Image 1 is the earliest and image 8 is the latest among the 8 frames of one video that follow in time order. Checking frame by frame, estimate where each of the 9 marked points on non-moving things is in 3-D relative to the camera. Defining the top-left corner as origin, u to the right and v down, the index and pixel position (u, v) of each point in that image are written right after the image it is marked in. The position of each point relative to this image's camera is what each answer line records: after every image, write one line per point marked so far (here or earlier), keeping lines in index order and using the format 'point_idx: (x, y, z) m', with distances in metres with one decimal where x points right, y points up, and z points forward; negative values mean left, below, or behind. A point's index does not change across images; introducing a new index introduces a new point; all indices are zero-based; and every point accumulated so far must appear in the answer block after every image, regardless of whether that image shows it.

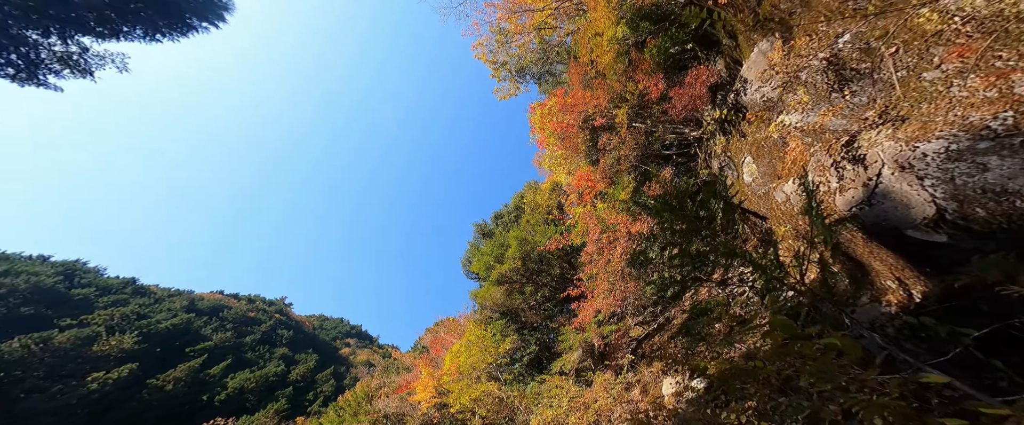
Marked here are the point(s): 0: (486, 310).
0: (-1.7, -5.8, +17.8) m
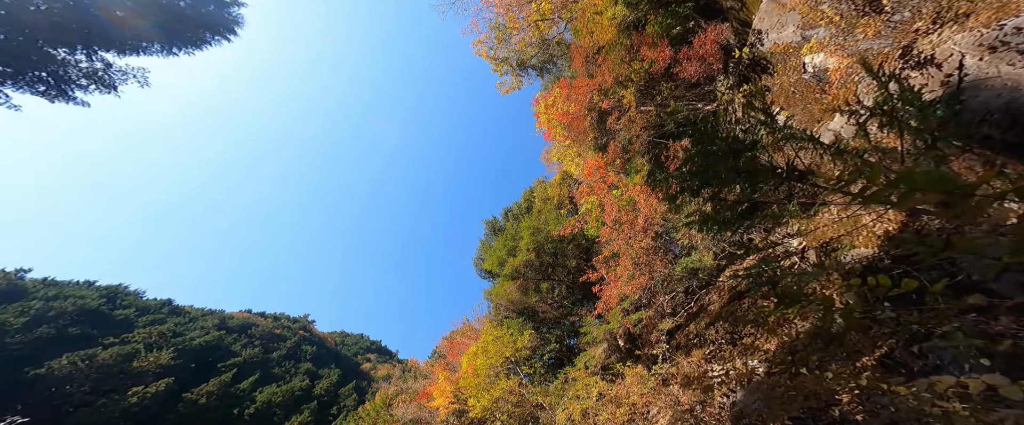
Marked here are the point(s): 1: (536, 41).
0: (-0.7, -5.6, +17.3) m
1: (+1.3, +10.2, +18.0) m
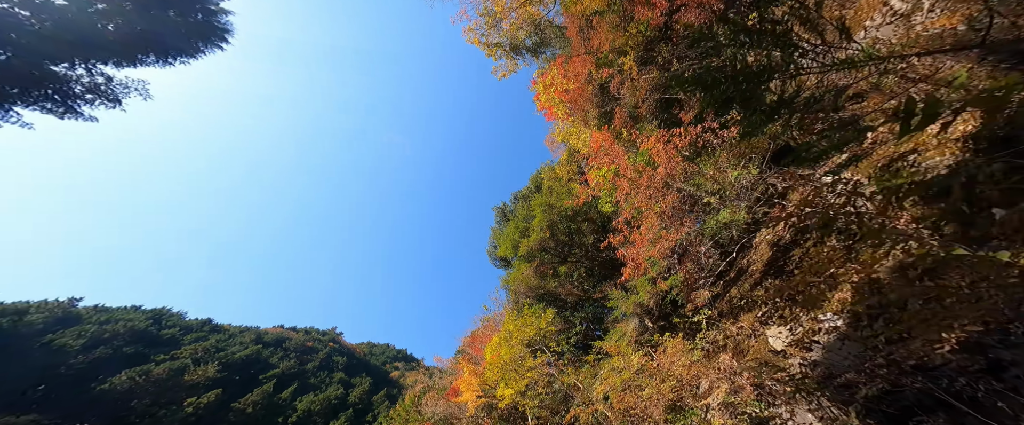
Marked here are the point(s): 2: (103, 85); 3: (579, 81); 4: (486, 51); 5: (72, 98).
0: (+0.5, -4.7, +16.7) m
1: (+1.1, +11.2, +17.1) m
2: (-17.1, +5.3, +12.4) m
3: (+3.1, +6.1, +13.6) m
4: (-1.6, +10.1, +18.6) m
5: (-17.5, +4.6, +11.8) m
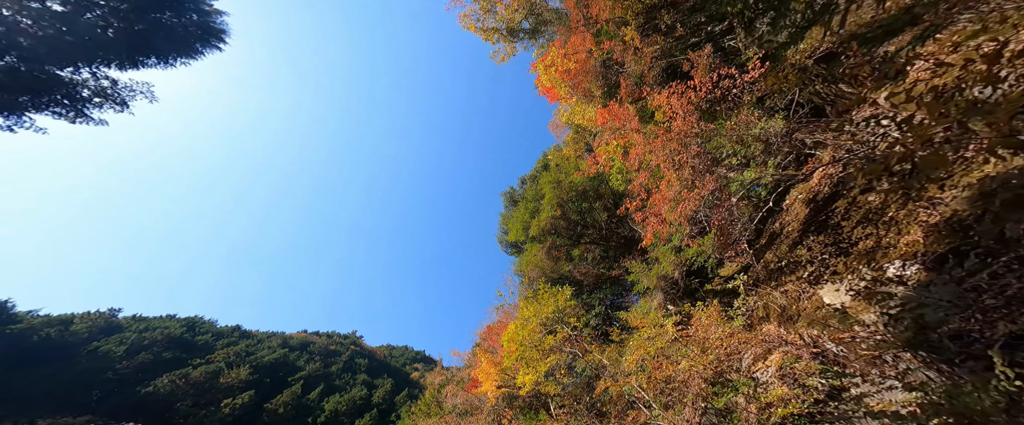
0: (+1.3, -3.9, +16.3) m
1: (+1.1, +12.1, +16.4) m
2: (-16.9, +5.2, +12.4) m
3: (+3.2, +7.0, +12.9) m
4: (-1.5, +10.9, +18.0) m
5: (-17.3, +4.5, +11.9) m
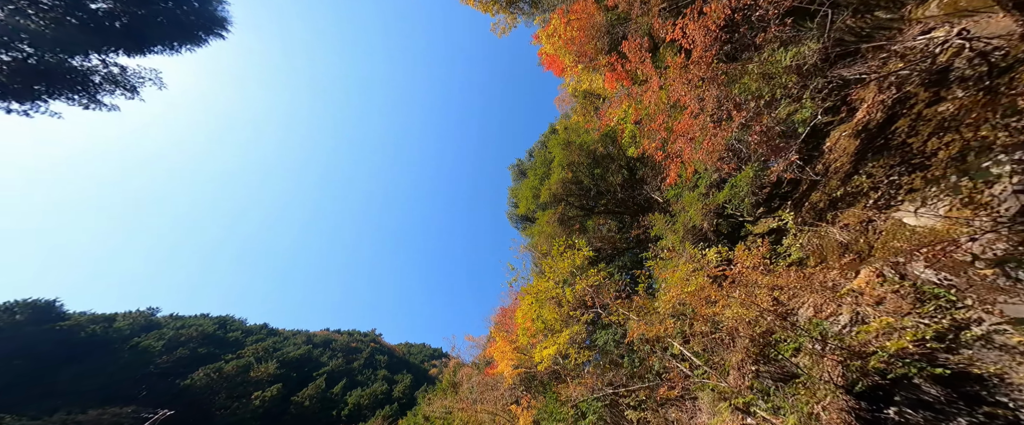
0: (+1.9, -2.7, +15.9) m
1: (+1.3, +13.2, +15.7) m
2: (-16.7, +5.8, +12.6) m
3: (+3.4, +8.2, +12.1) m
4: (-1.2, +12.0, +17.4) m
5: (-17.1, +5.0, +12.1) m
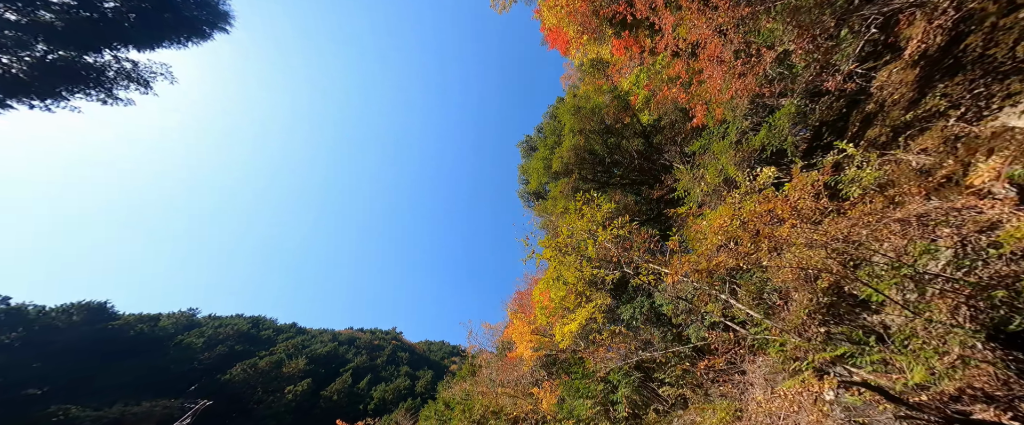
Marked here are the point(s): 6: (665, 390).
0: (+2.7, -1.7, +15.3) m
1: (+1.6, +14.2, +14.8) m
2: (-16.3, +6.1, +12.7) m
3: (+3.7, +9.1, +11.3) m
4: (-0.9, +12.9, +16.7) m
5: (-16.7, +5.3, +12.2) m
6: (+4.5, -5.3, +8.8) m
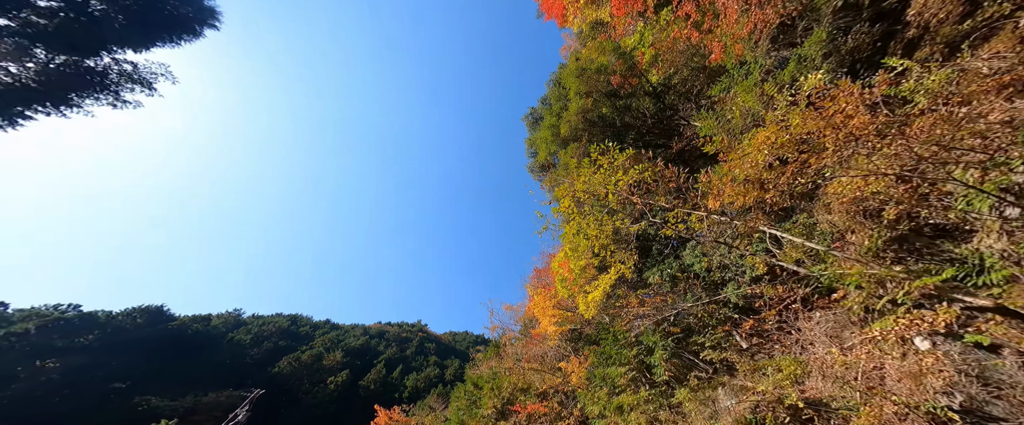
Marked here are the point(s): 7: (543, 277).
0: (+3.5, -0.2, +14.7) m
1: (+1.1, +15.5, +13.6) m
2: (-16.2, +5.9, +12.6) m
3: (+3.4, +10.4, +10.2) m
4: (-1.2, +14.1, +15.6) m
5: (-16.5, +5.1, +12.2) m
6: (+5.2, -4.0, +8.3) m
7: (+2.2, -4.9, +20.3) m
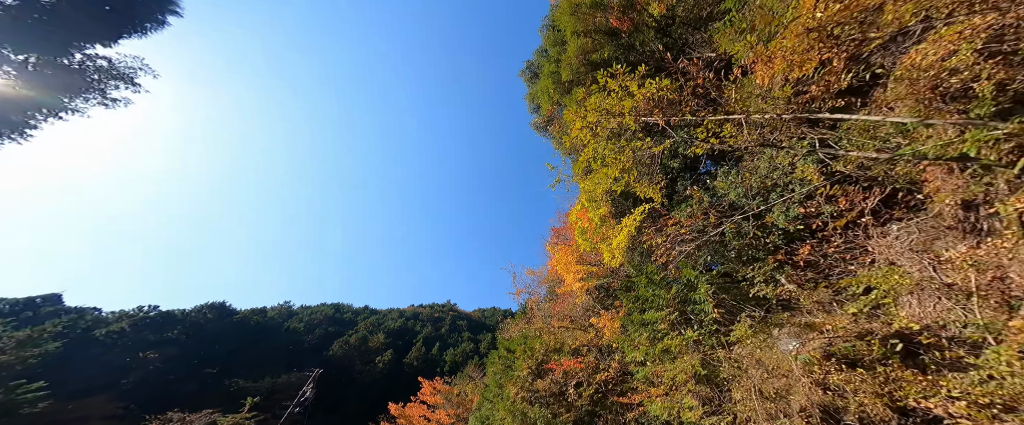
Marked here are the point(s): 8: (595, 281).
0: (+4.2, +2.0, +13.7) m
1: (+0.2, +17.2, +11.5) m
2: (-16.0, +6.0, +12.4) m
3: (+2.8, +12.2, +8.4) m
4: (-1.8, +15.8, +13.7) m
5: (-16.3, +5.1, +12.1) m
6: (+6.0, -2.2, +7.5) m
7: (+3.8, -2.3, +19.8) m
8: (+3.7, -3.1, +13.2) m
